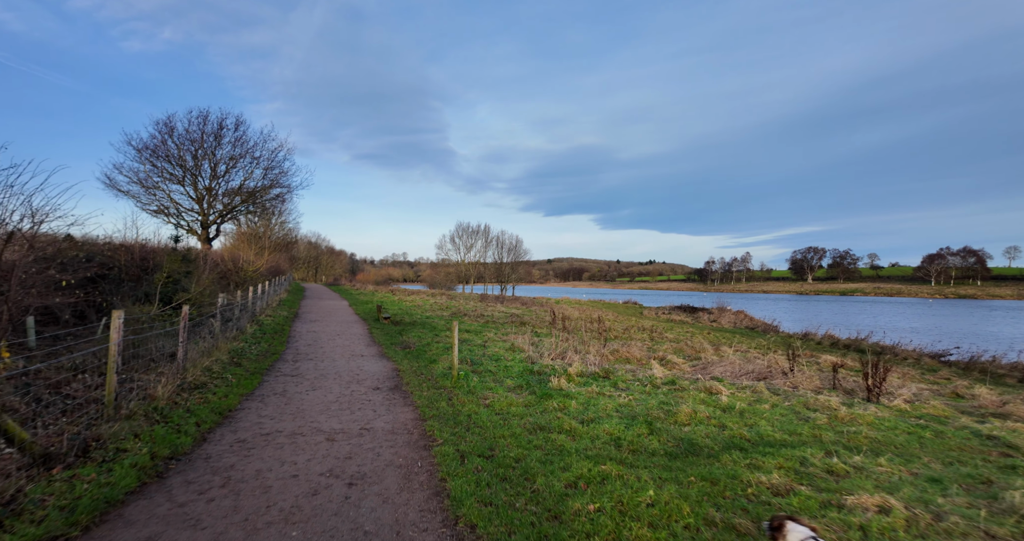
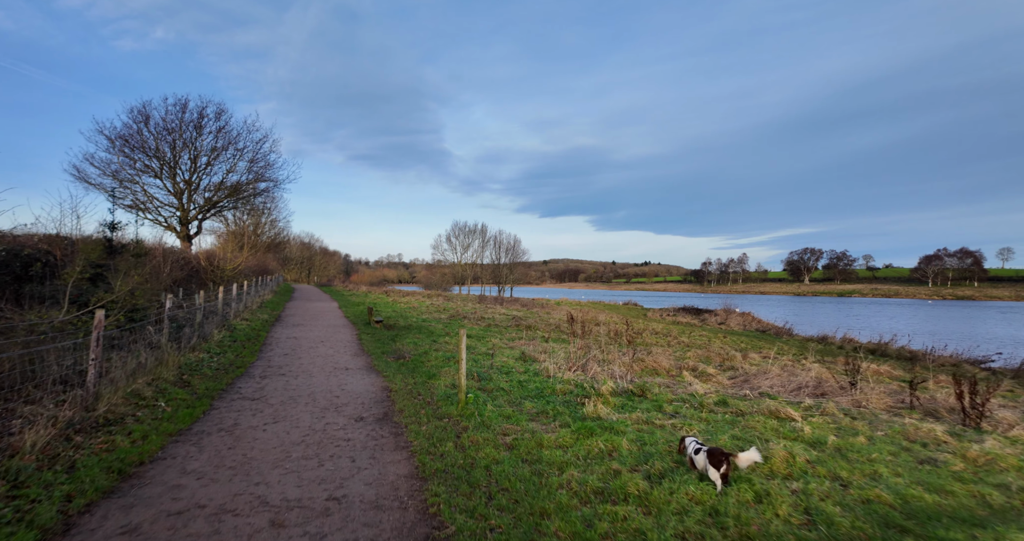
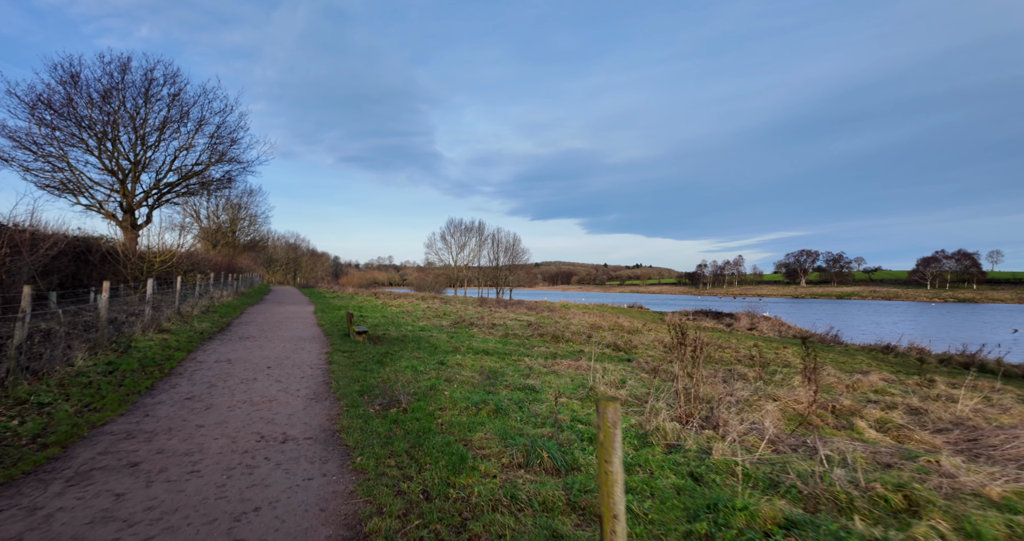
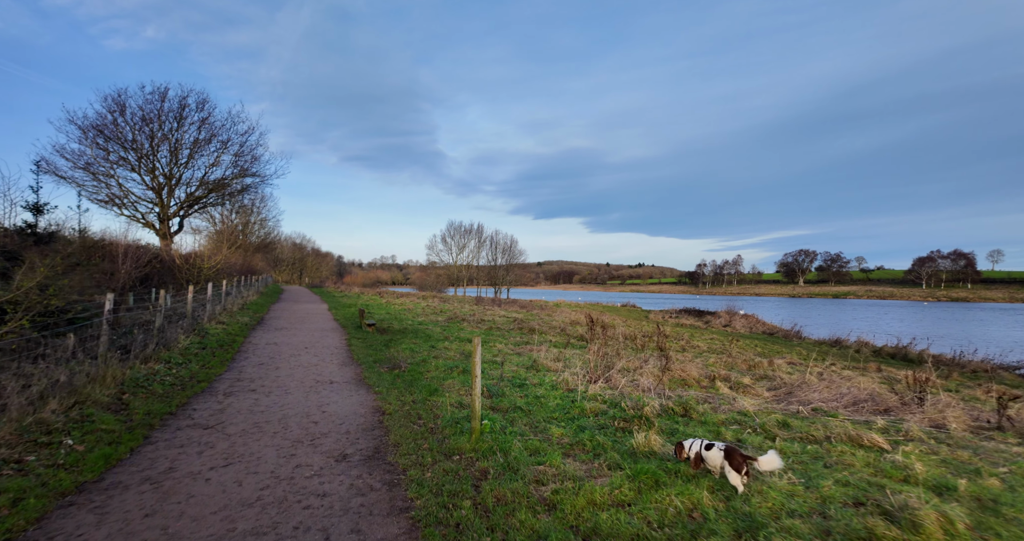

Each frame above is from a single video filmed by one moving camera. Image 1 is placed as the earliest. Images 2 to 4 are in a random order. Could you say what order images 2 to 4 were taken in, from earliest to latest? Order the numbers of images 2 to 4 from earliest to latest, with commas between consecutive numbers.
2, 4, 3
